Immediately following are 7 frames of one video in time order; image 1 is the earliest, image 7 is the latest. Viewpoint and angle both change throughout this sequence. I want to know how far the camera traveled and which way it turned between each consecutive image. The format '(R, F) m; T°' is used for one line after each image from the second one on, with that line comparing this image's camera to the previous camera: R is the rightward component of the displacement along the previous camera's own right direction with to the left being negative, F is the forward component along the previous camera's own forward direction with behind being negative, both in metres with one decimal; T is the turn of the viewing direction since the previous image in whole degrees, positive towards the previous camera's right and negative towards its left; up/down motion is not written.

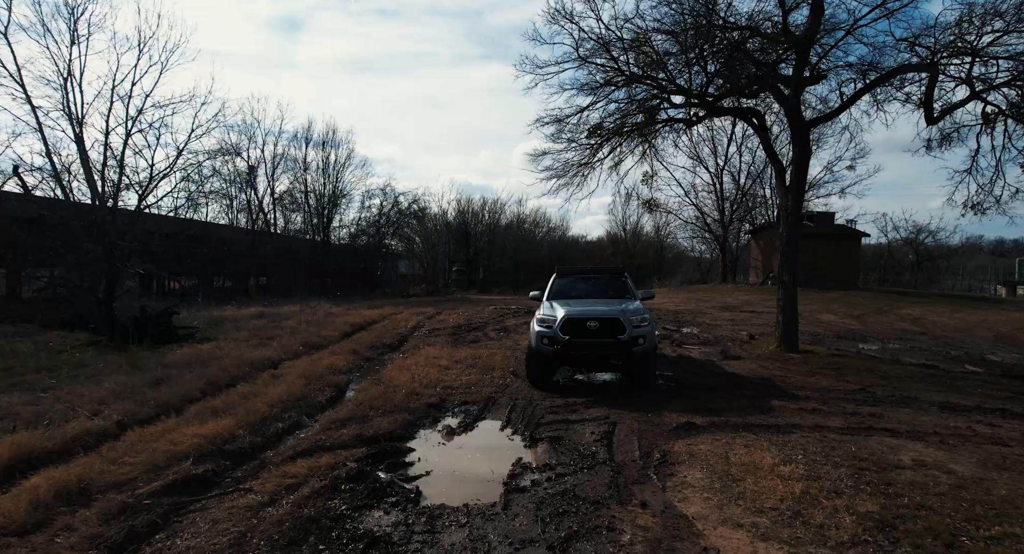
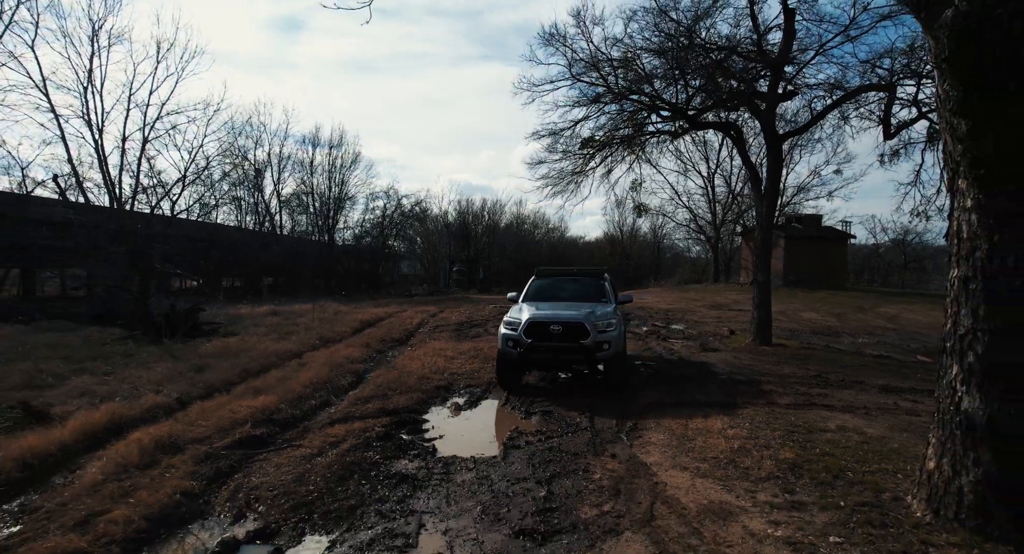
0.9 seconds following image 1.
(0.0, -1.2) m; 0°
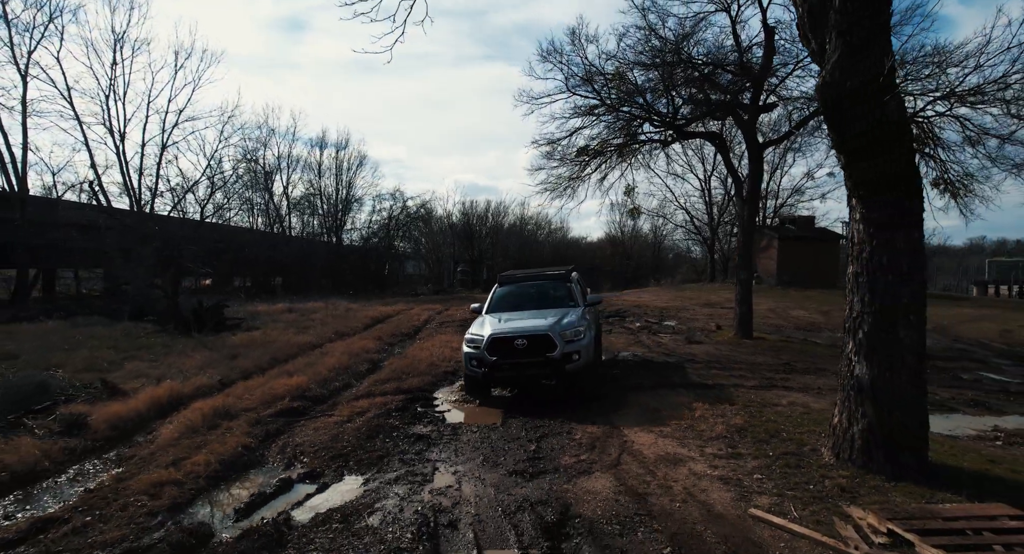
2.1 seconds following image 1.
(+0.1, -1.1) m; 0°
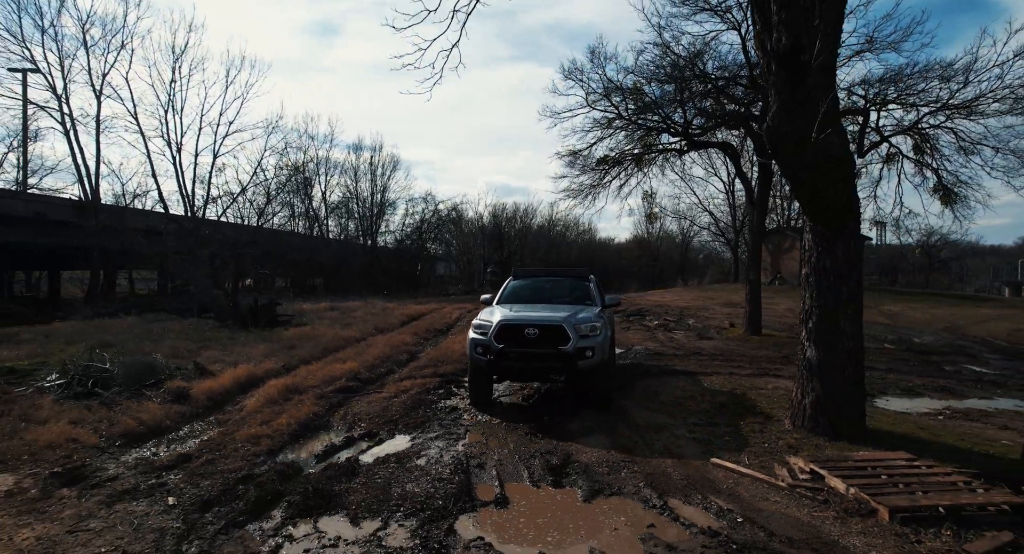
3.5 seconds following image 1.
(+0.2, -1.3) m; -3°
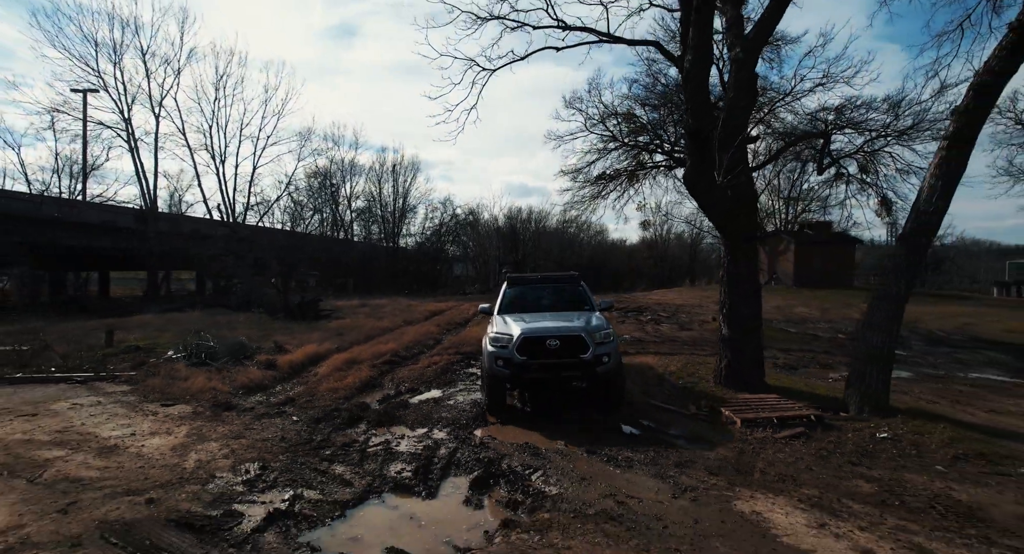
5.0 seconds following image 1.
(+0.2, -2.6) m; -2°
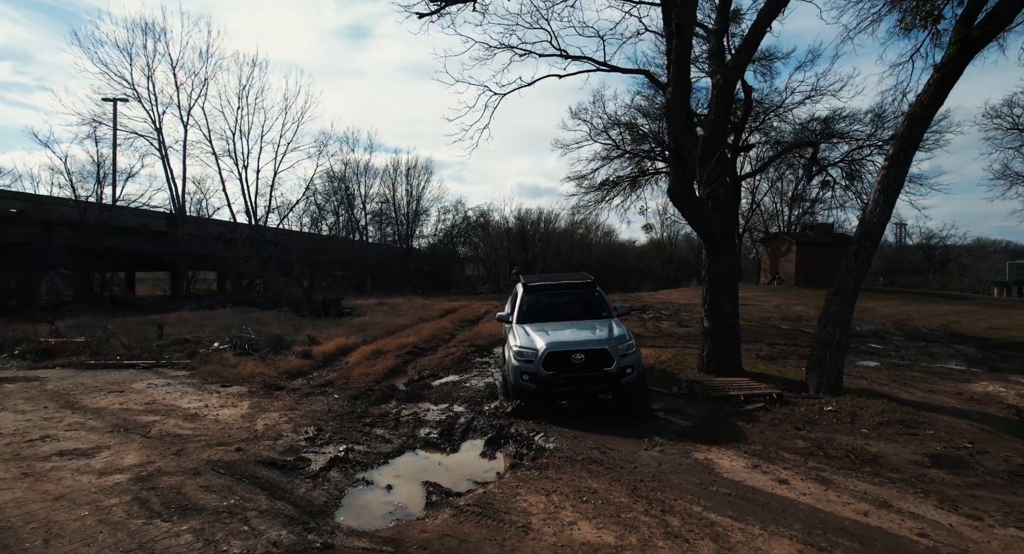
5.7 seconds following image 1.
(0.0, -1.3) m; -1°
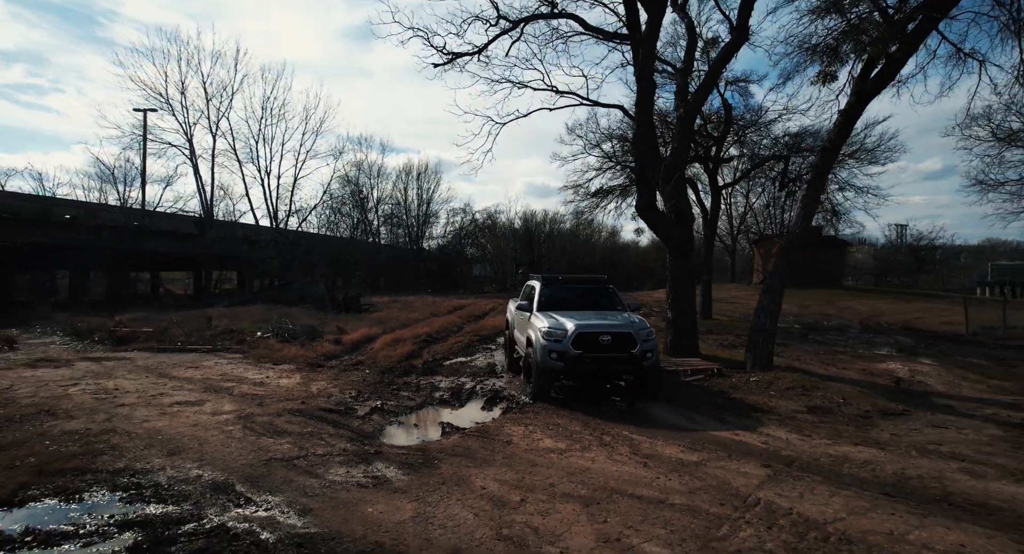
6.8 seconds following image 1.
(+0.2, -2.0) m; -1°
